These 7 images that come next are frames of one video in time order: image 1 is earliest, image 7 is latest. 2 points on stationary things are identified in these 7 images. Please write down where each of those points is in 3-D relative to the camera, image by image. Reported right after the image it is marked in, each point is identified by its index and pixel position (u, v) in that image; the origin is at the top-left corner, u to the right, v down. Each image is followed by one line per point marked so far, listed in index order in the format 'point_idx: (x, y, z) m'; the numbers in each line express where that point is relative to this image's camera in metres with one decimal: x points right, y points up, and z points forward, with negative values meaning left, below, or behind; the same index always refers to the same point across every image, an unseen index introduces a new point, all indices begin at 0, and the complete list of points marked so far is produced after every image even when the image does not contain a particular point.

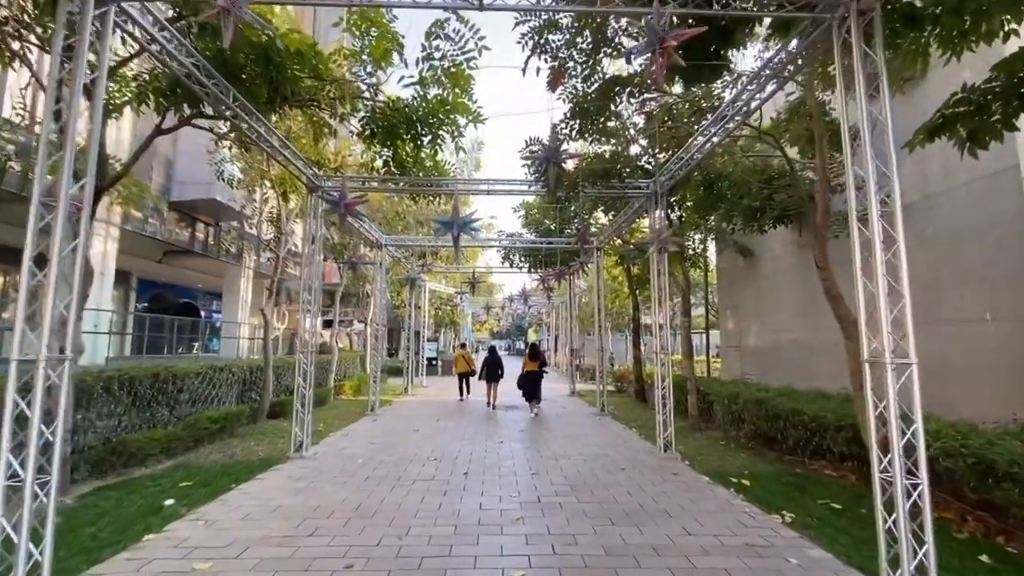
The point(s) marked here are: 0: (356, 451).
0: (-2.9, -3.0, +9.0) m
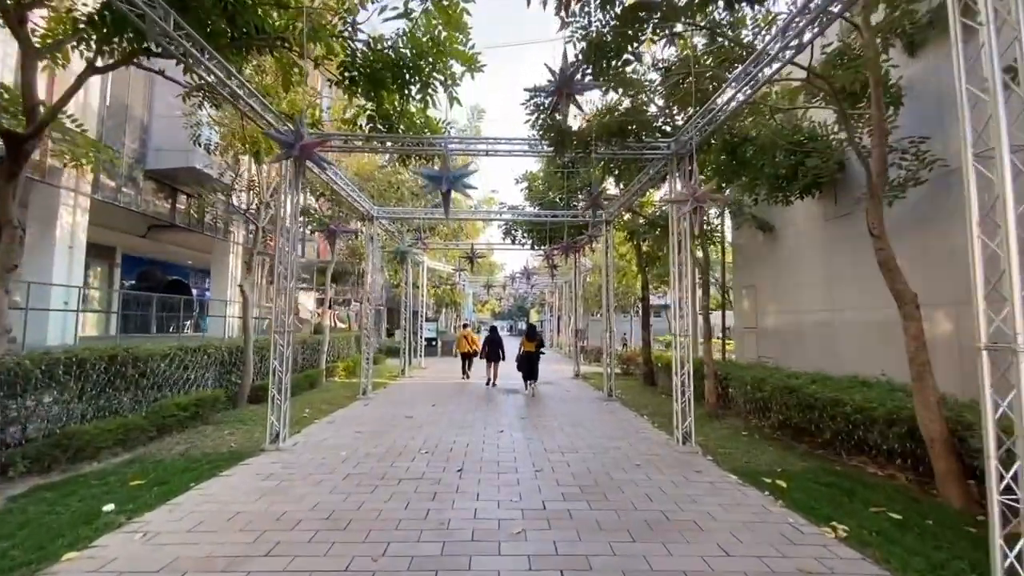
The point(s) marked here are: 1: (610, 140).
0: (-2.9, -2.5, +8.1) m
1: (+1.6, +2.5, +8.2) m
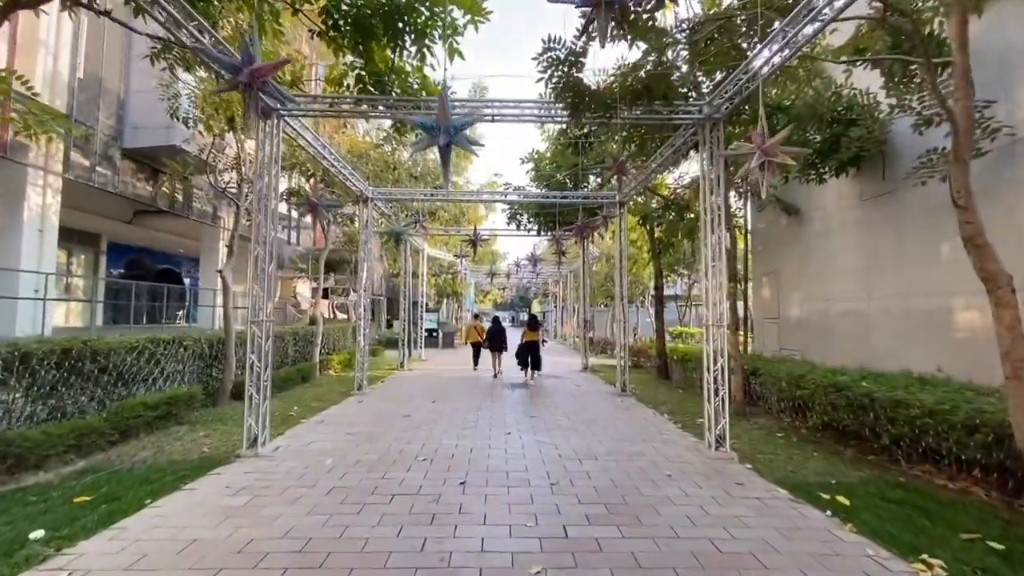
0: (-2.7, -2.3, +7.2) m
1: (+1.8, +2.7, +7.1) m
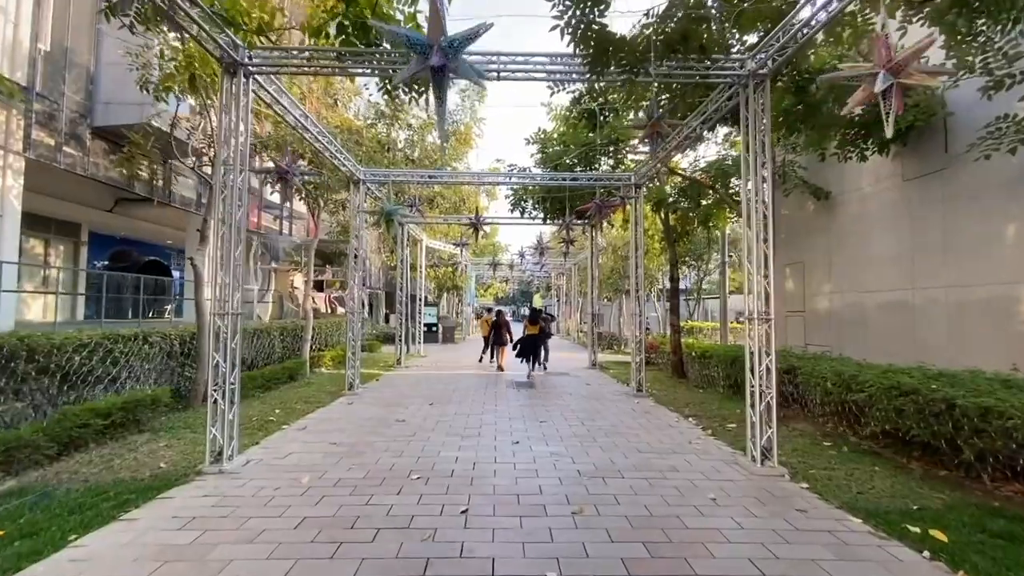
0: (-2.6, -2.1, +6.2) m
1: (+1.9, +2.9, +6.1) m
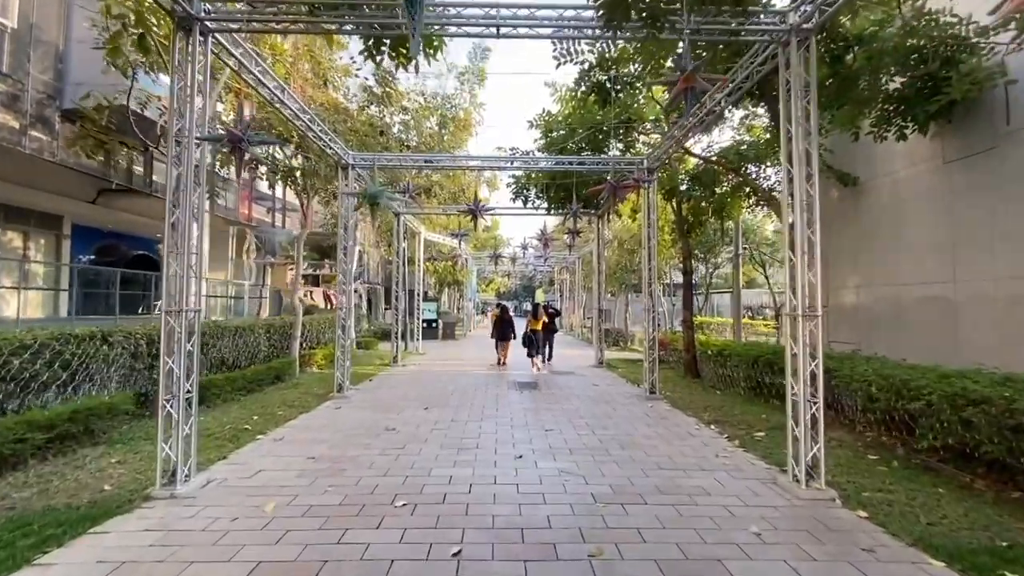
0: (-2.6, -2.1, +5.4) m
1: (+1.9, +2.9, +5.2) m
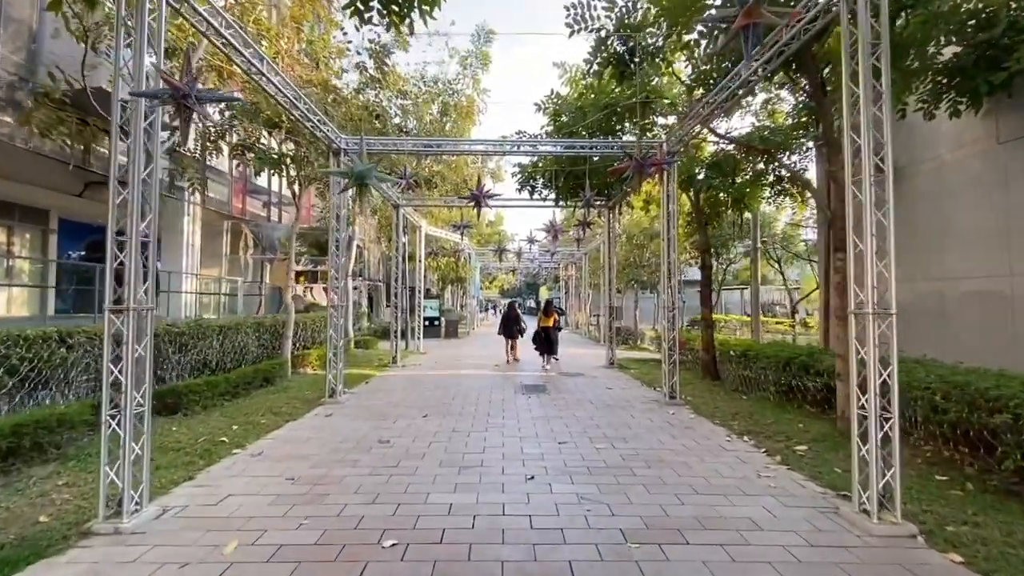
0: (-2.5, -2.0, +4.6) m
1: (+2.0, +3.0, +4.3) m
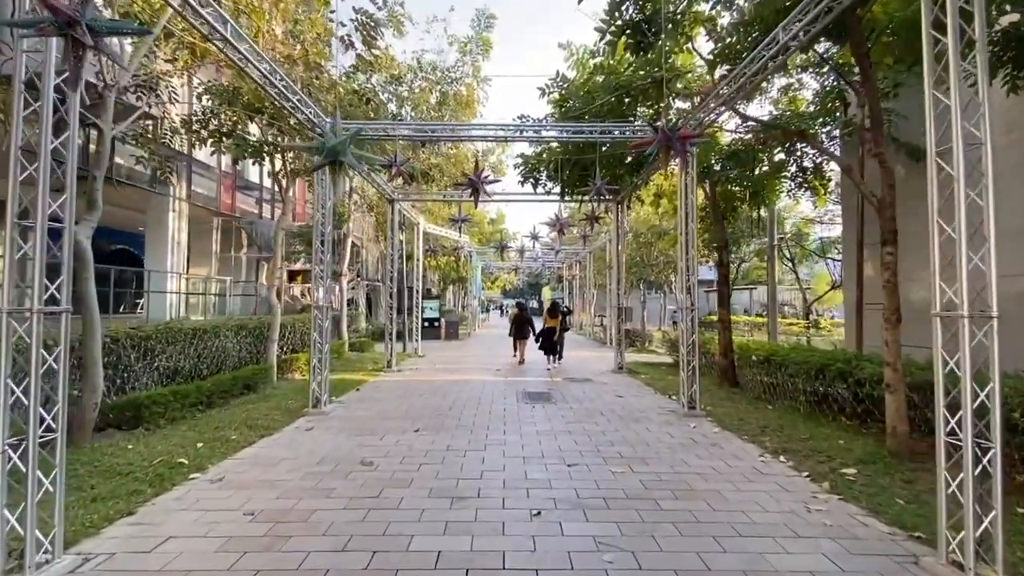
0: (-2.5, -2.0, +3.7) m
1: (+2.0, +3.0, +3.5) m
